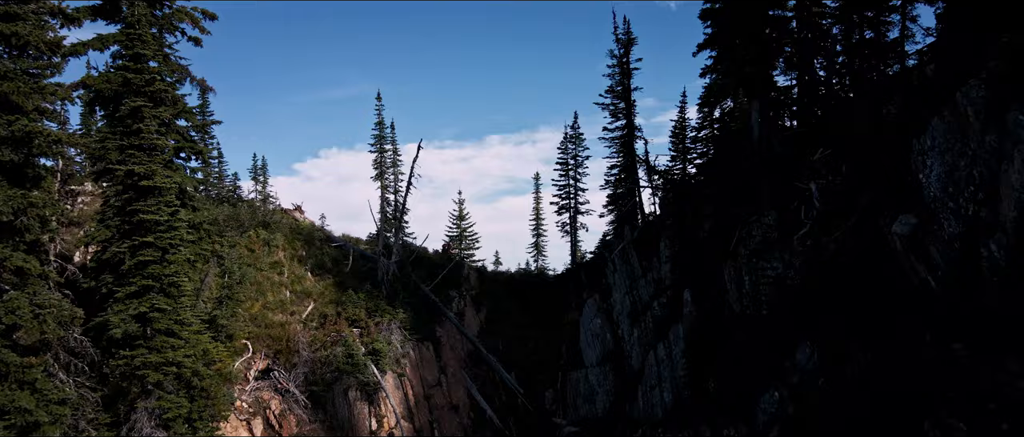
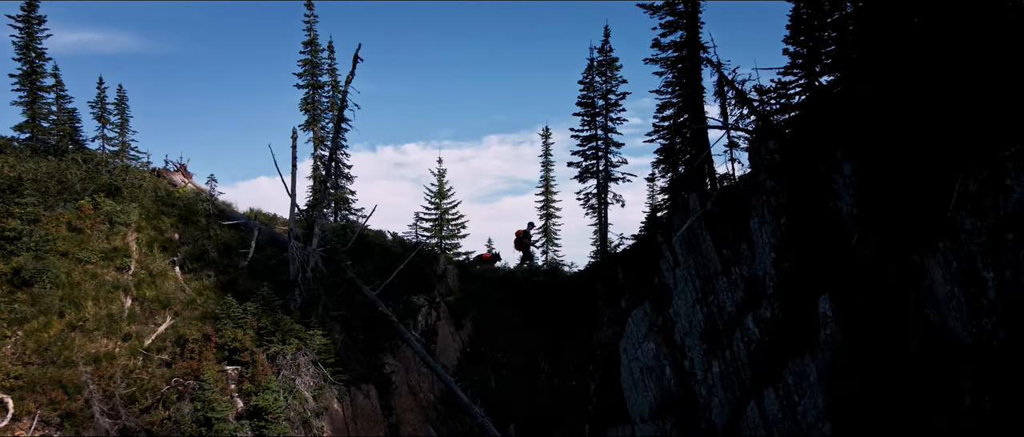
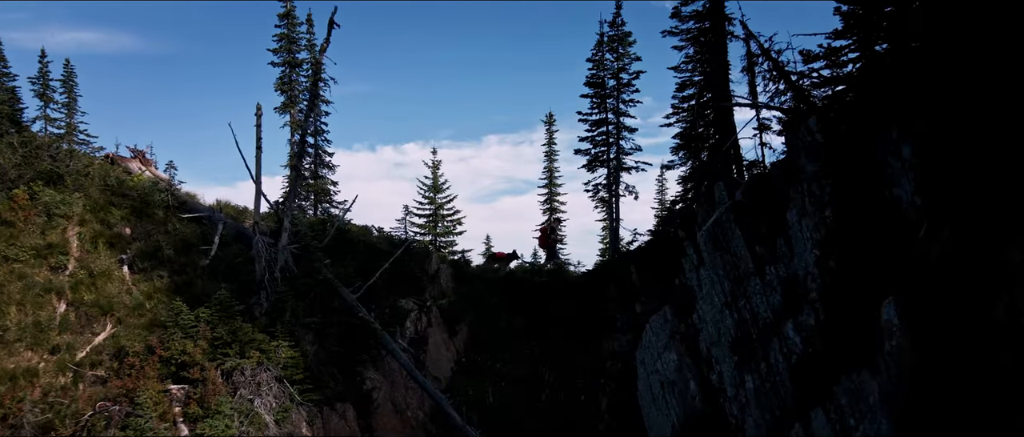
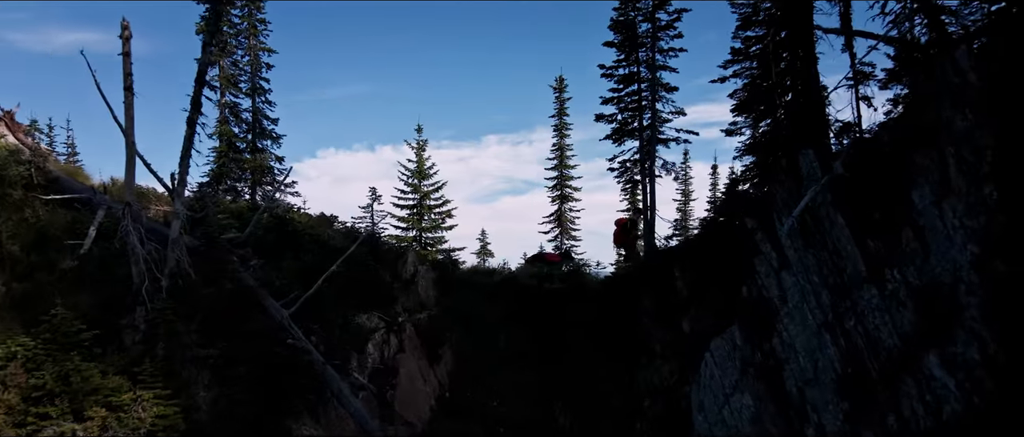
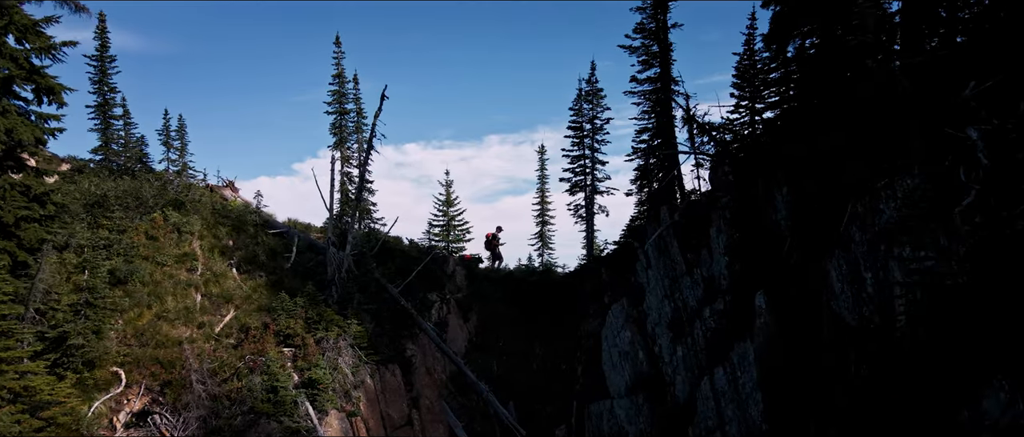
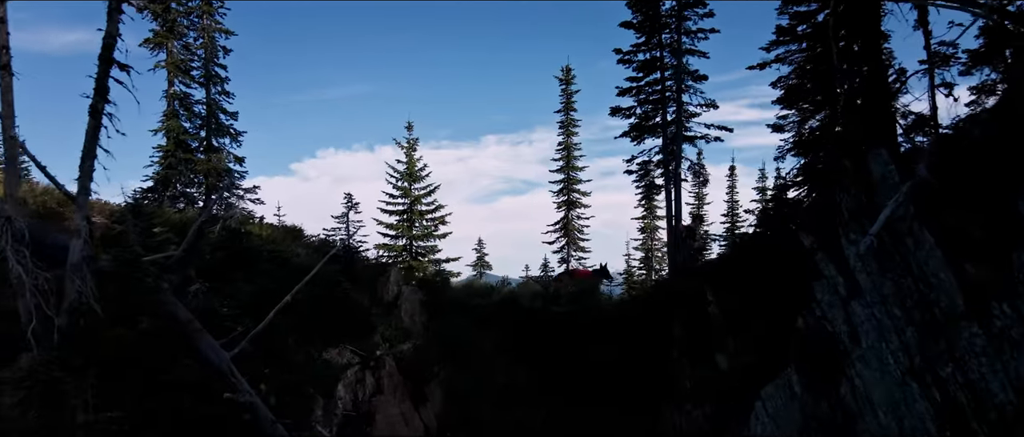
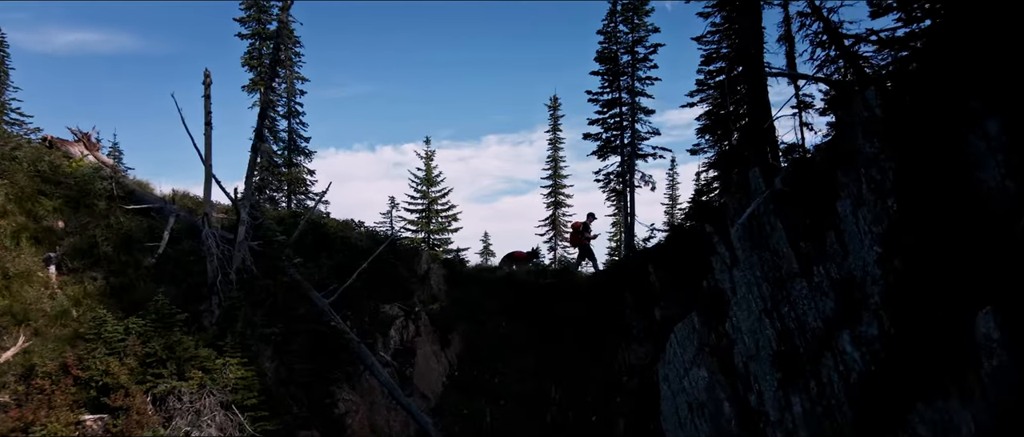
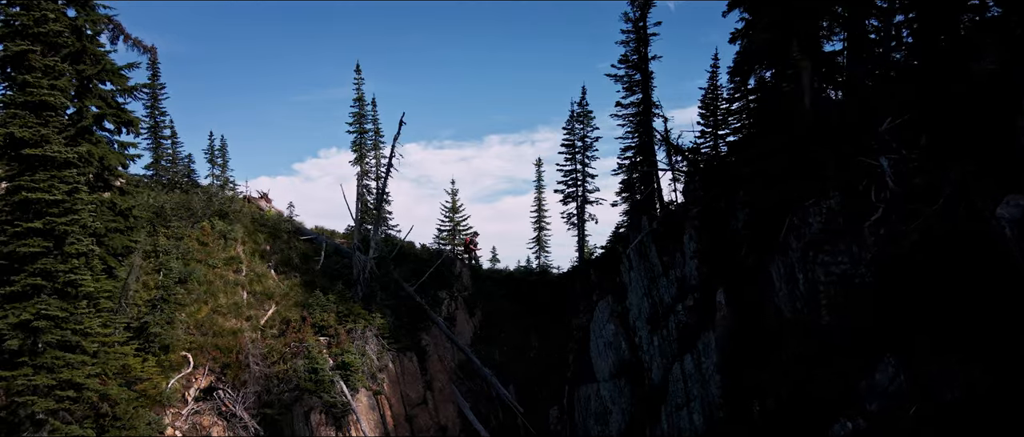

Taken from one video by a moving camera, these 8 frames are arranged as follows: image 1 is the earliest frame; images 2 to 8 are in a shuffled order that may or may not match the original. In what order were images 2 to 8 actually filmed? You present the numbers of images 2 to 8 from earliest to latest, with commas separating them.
8, 5, 2, 3, 7, 4, 6
